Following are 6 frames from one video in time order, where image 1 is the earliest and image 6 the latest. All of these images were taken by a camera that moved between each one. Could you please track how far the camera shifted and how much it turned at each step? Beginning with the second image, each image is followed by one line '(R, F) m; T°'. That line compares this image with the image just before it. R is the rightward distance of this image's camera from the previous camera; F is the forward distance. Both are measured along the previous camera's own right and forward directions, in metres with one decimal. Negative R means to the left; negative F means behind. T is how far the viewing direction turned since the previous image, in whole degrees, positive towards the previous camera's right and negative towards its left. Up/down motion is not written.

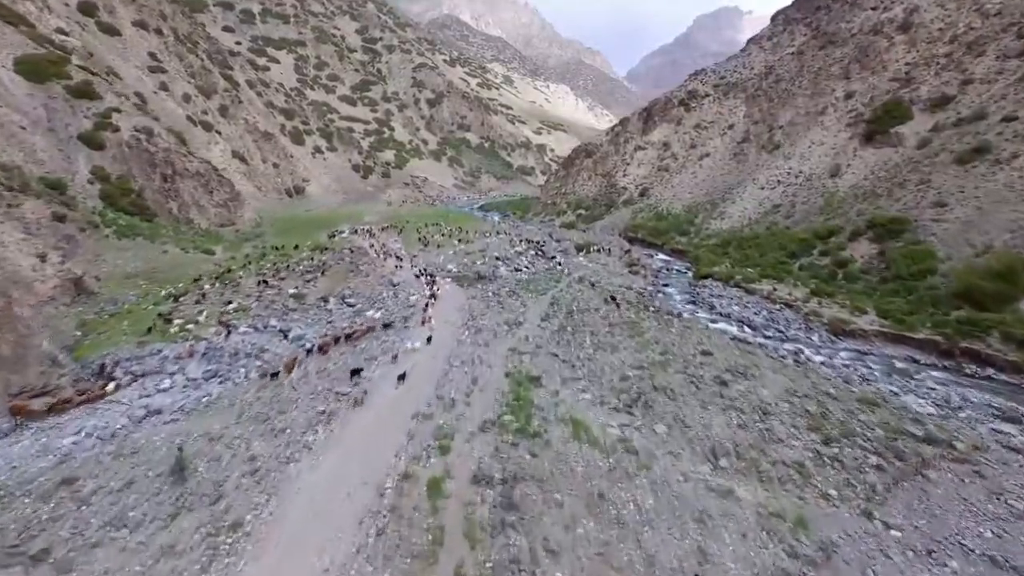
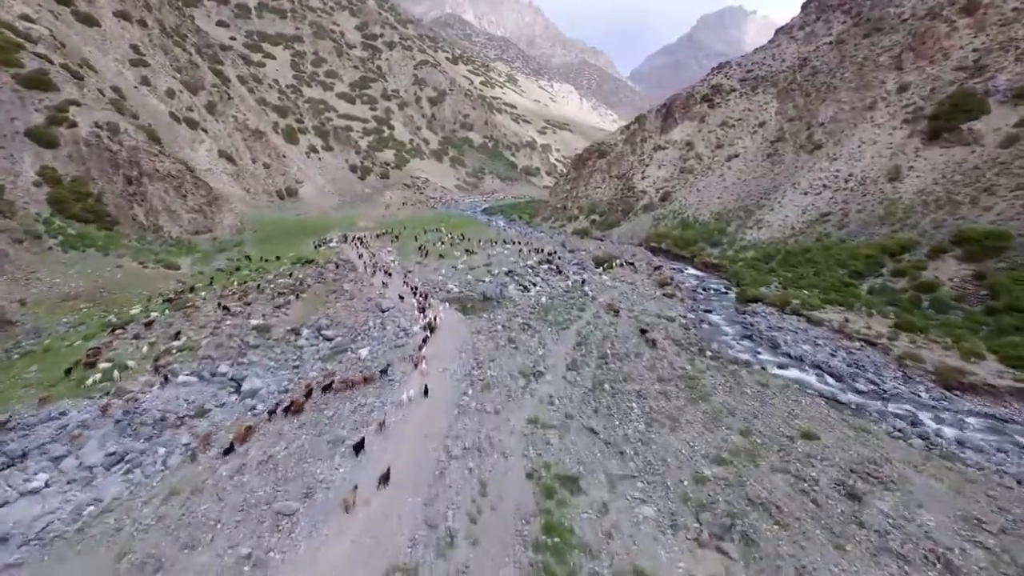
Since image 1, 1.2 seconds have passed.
(-0.3, +4.7) m; 0°
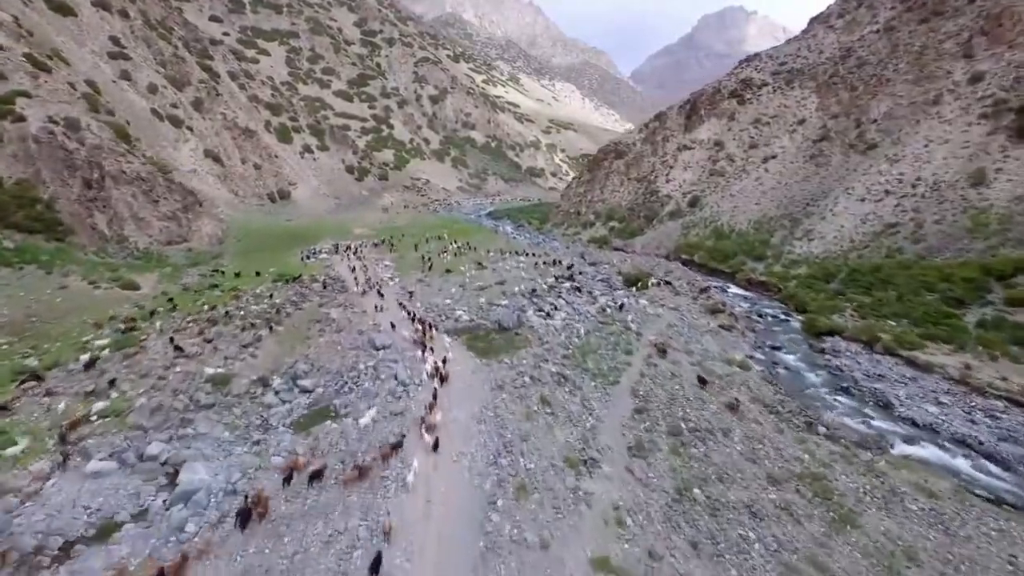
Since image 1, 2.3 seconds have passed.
(-0.6, +4.6) m; 0°
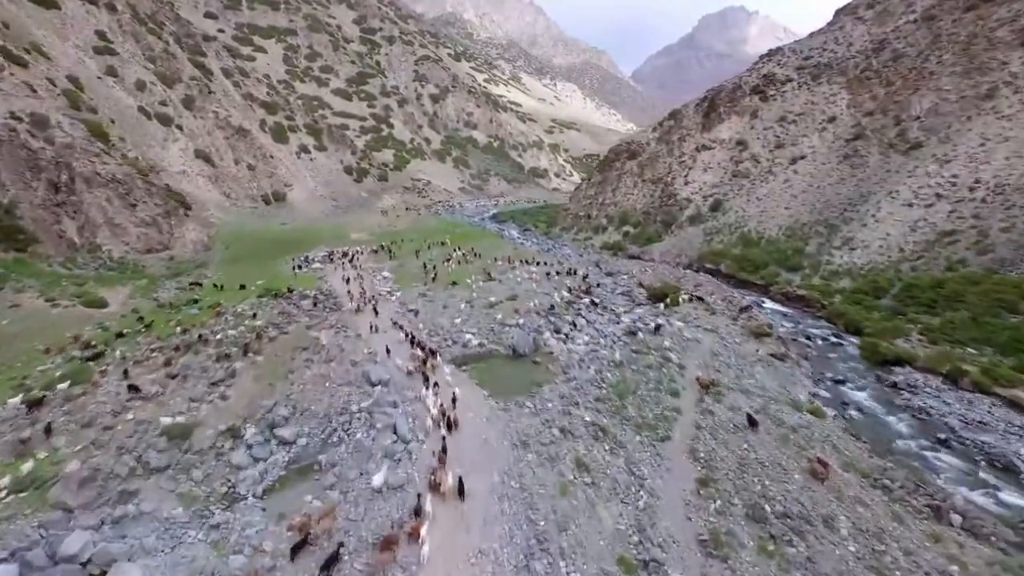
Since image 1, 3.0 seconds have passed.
(-0.4, +3.0) m; 0°
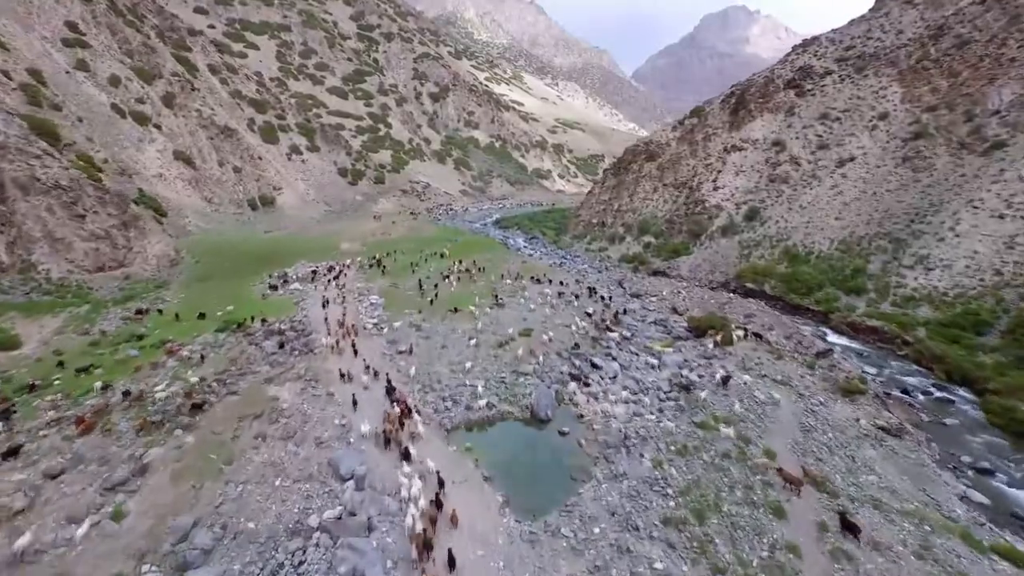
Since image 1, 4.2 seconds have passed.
(-0.3, +4.7) m; 0°
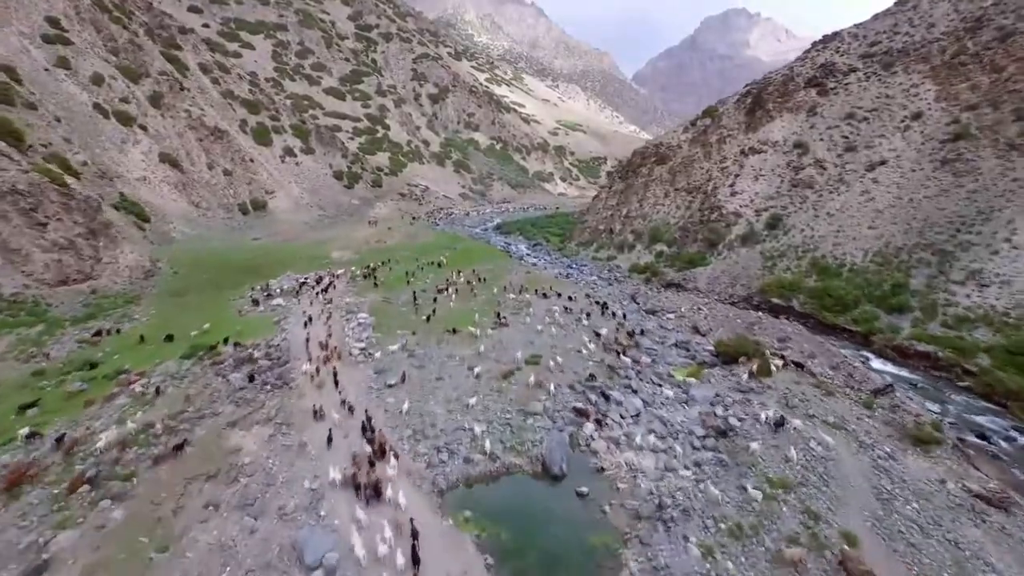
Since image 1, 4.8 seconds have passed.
(-0.1, +2.6) m; 0°
